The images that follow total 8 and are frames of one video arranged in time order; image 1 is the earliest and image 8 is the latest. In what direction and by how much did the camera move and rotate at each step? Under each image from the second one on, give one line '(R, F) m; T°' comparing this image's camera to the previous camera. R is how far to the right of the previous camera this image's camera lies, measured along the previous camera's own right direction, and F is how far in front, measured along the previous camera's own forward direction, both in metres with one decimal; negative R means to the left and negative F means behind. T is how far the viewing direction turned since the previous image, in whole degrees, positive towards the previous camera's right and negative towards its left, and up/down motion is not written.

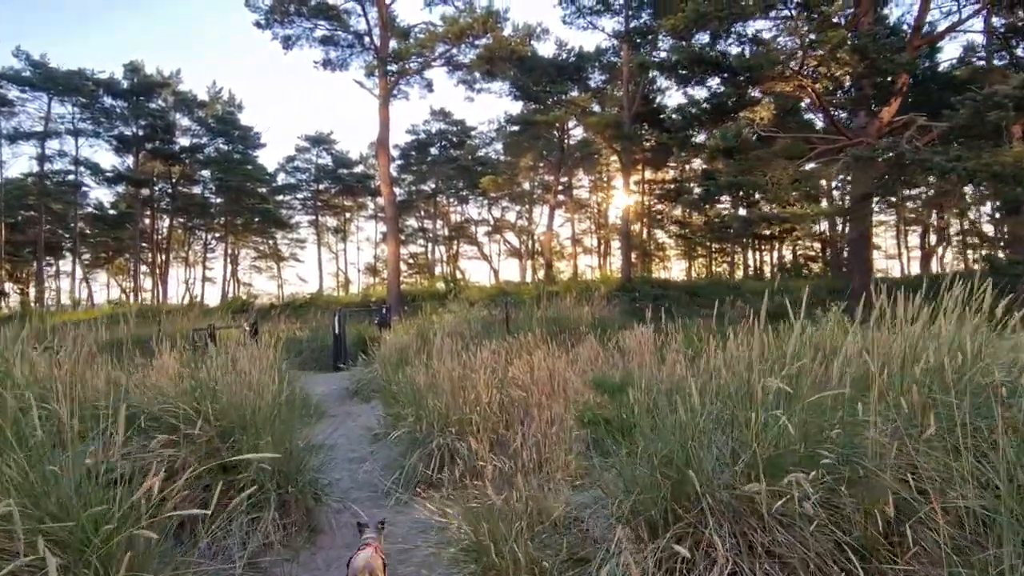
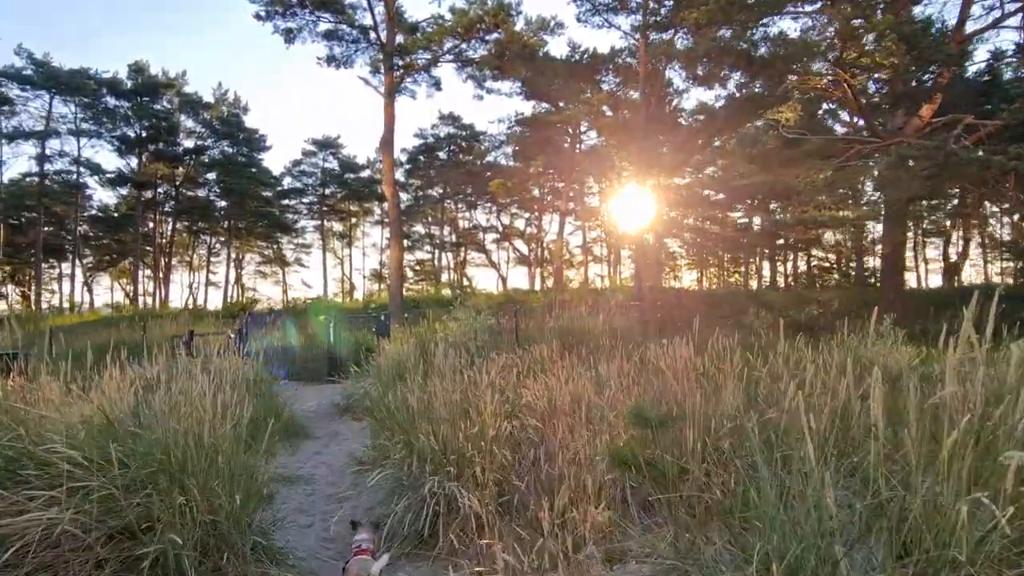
(0.0, +0.8) m; -1°
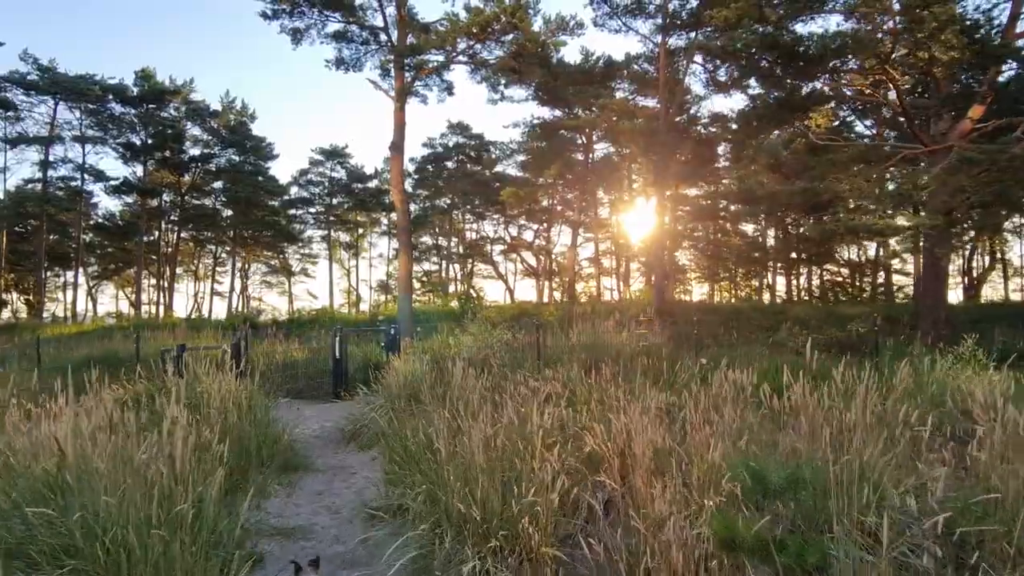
(-0.2, +0.7) m; 0°
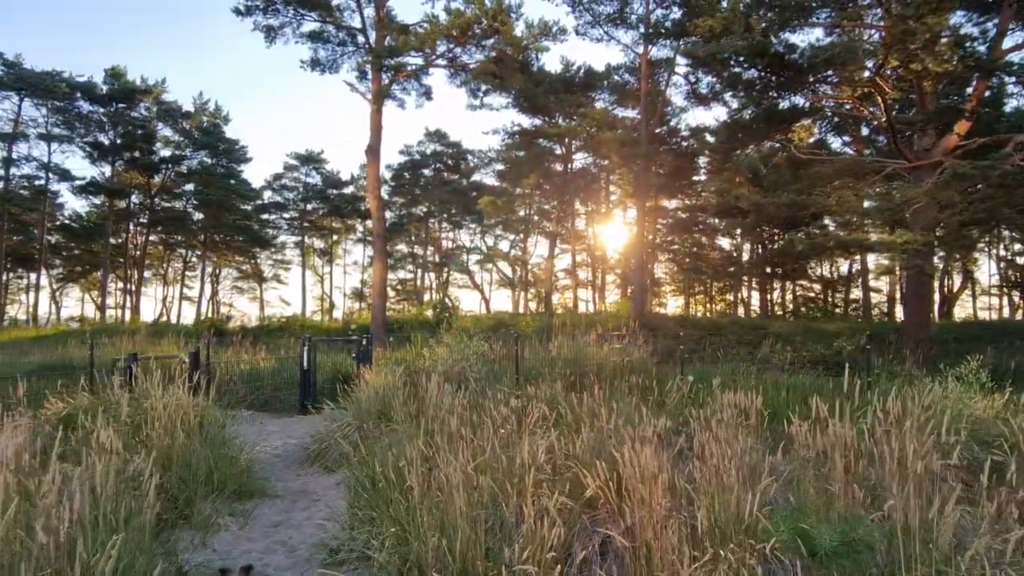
(0.0, +0.4) m; +2°
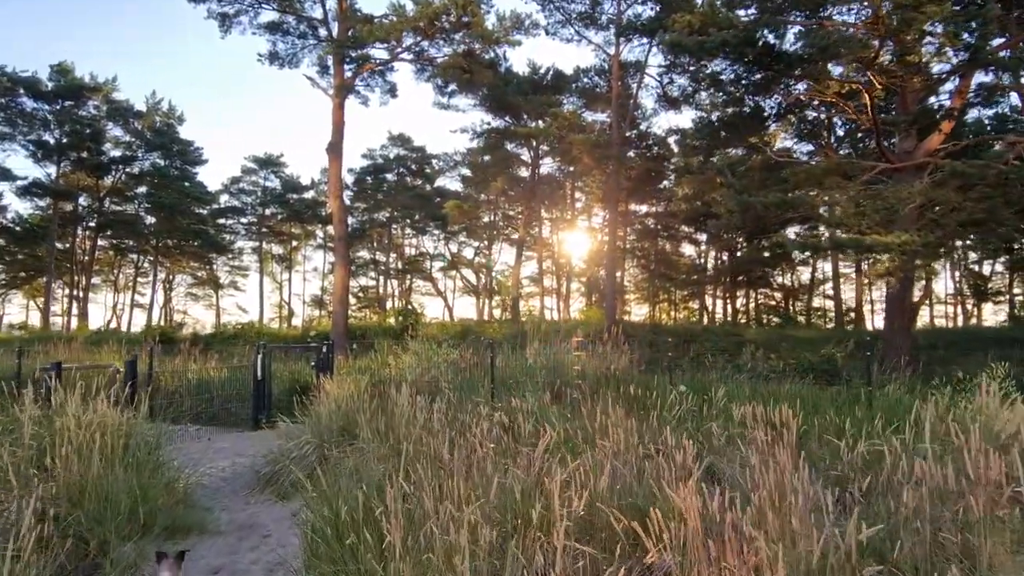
(-0.1, +0.6) m; +3°
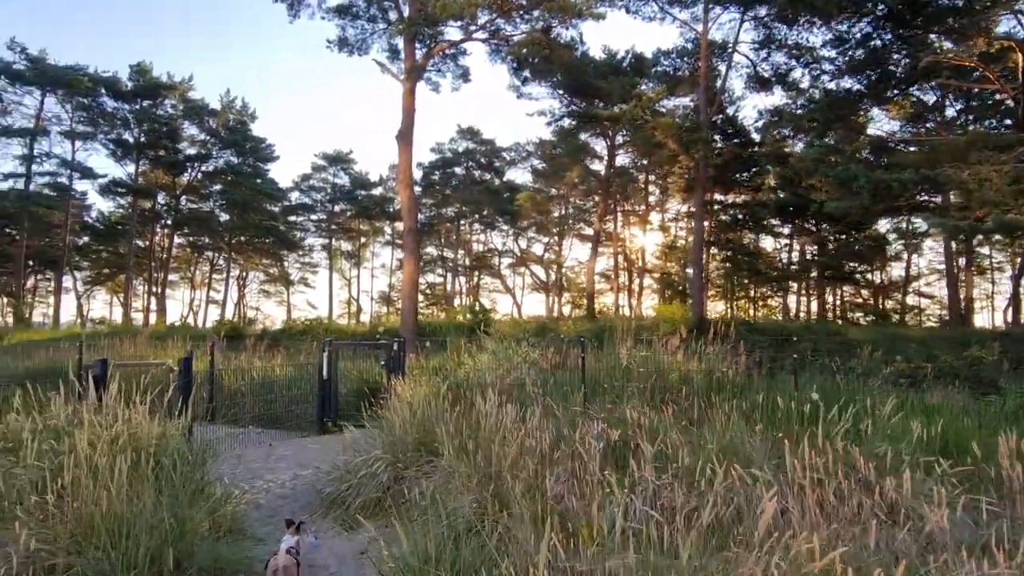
(-0.3, +0.9) m; -5°
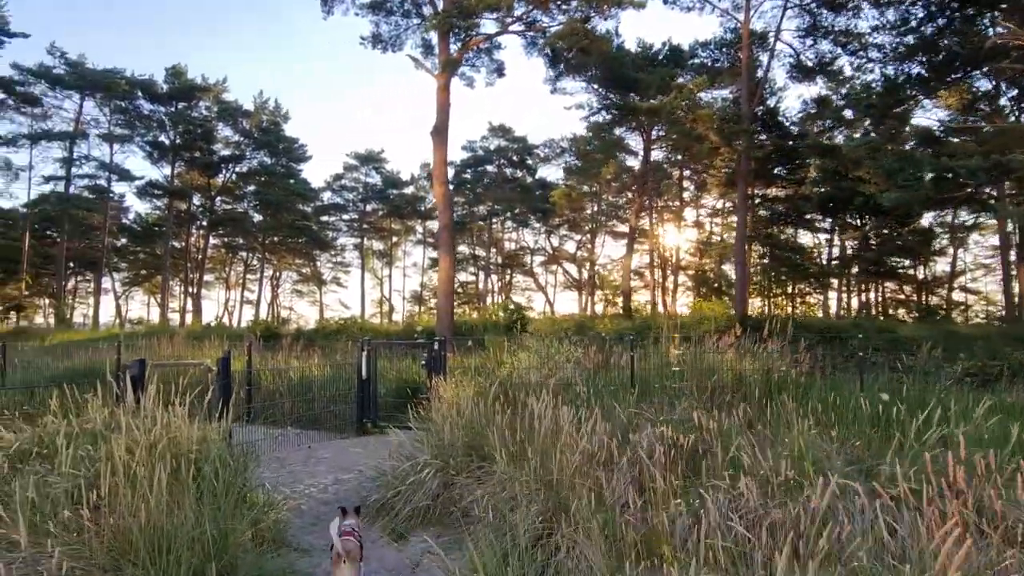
(-0.1, +0.2) m; -2°
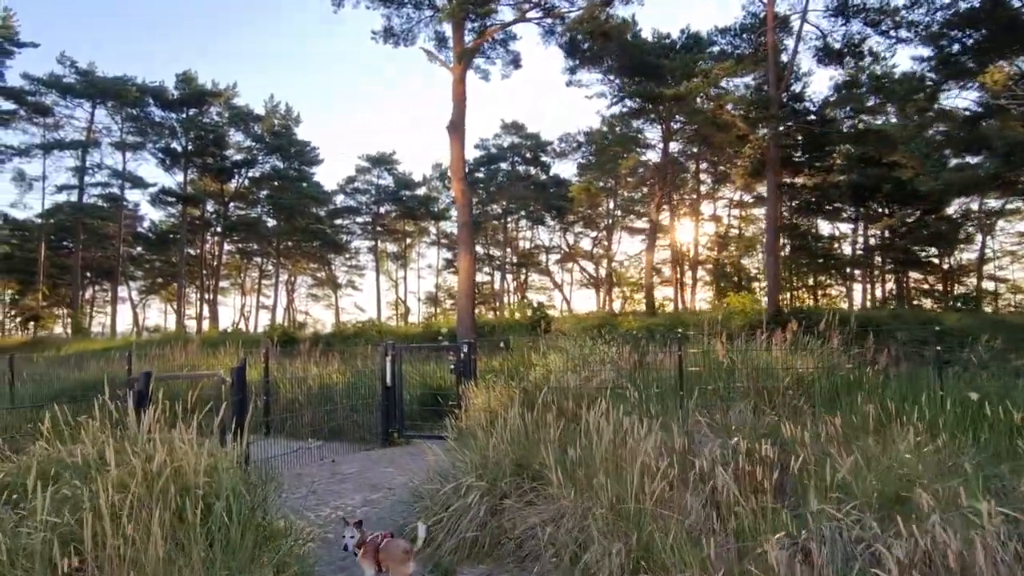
(-0.2, +0.5) m; -1°
